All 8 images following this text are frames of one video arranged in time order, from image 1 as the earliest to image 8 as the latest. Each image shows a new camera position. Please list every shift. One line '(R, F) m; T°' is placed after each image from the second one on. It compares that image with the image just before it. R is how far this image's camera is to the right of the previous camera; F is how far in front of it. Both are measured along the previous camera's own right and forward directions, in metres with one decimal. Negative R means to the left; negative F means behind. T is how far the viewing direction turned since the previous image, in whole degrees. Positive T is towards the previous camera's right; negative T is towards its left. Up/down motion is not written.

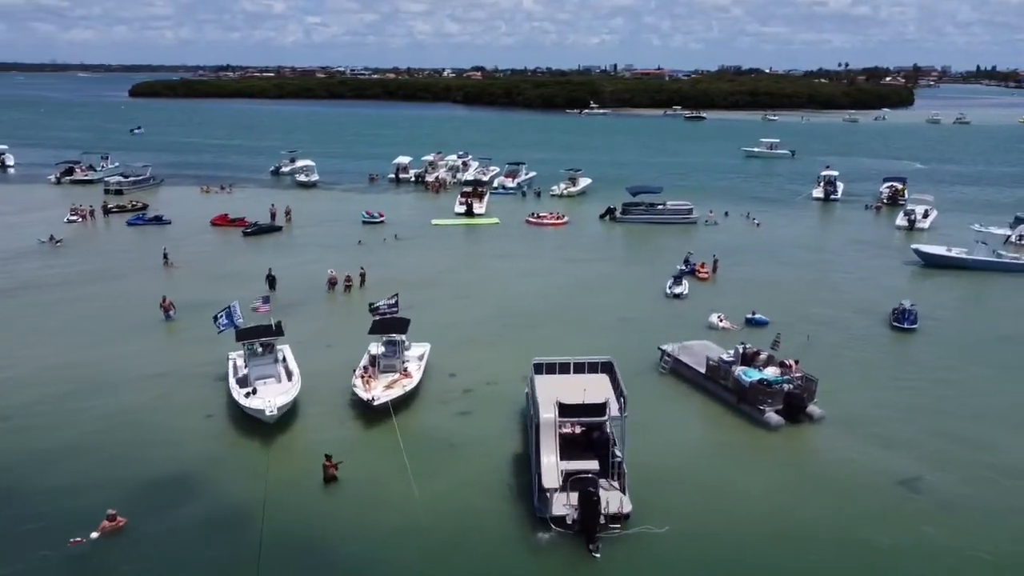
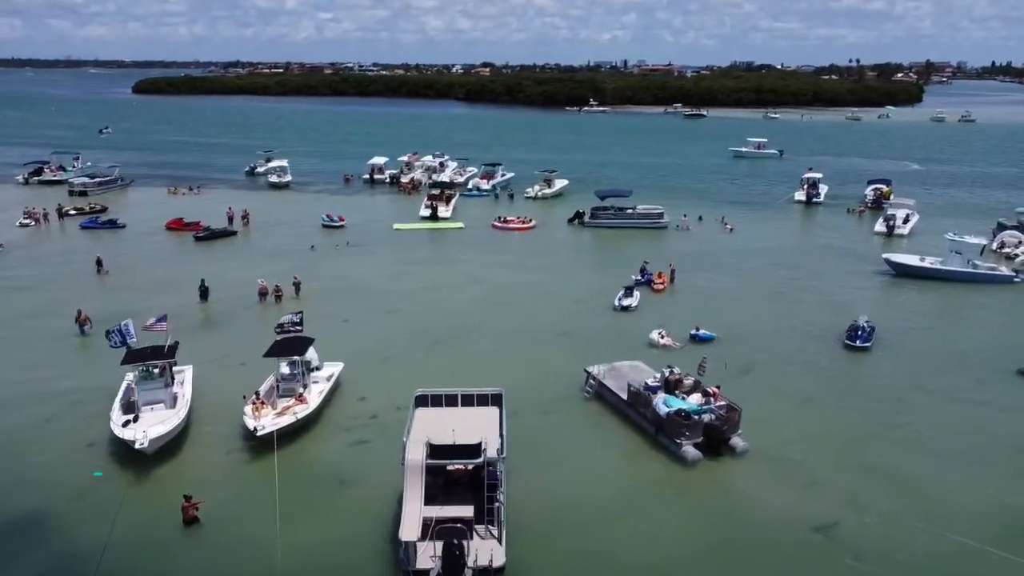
(+2.8, +1.6) m; -1°
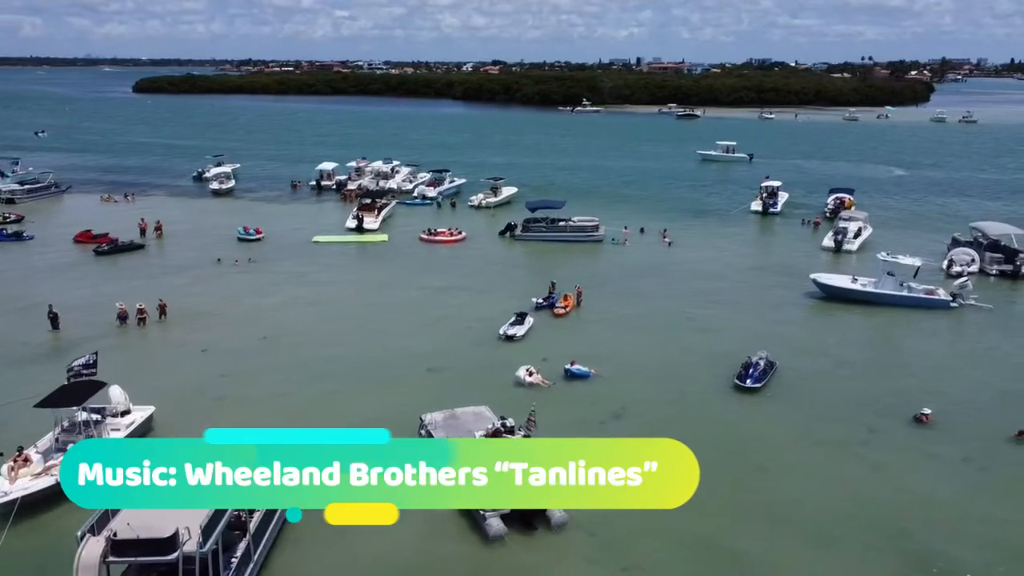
(+5.1, +2.6) m; -1°
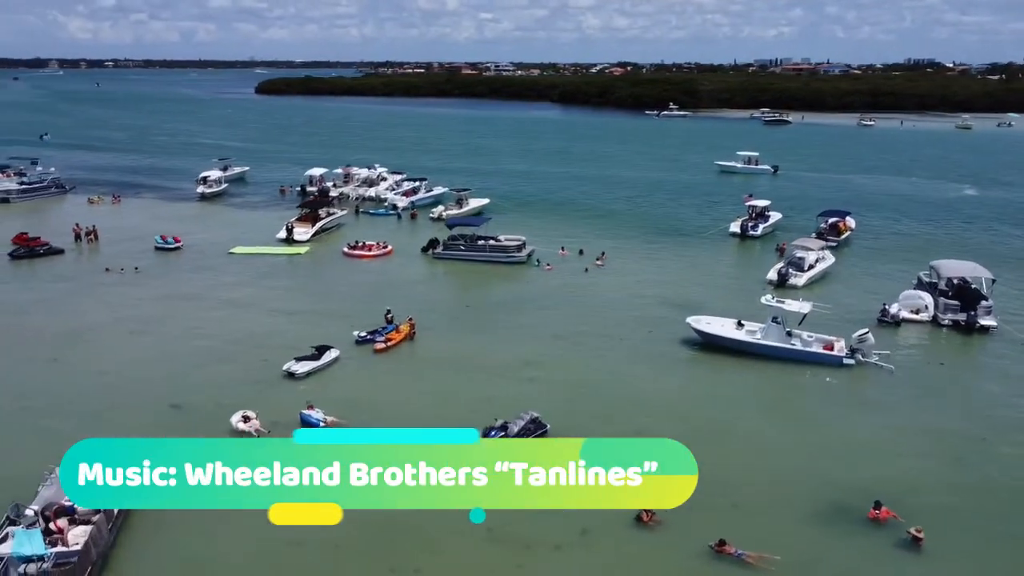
(+11.3, +4.2) m; -9°
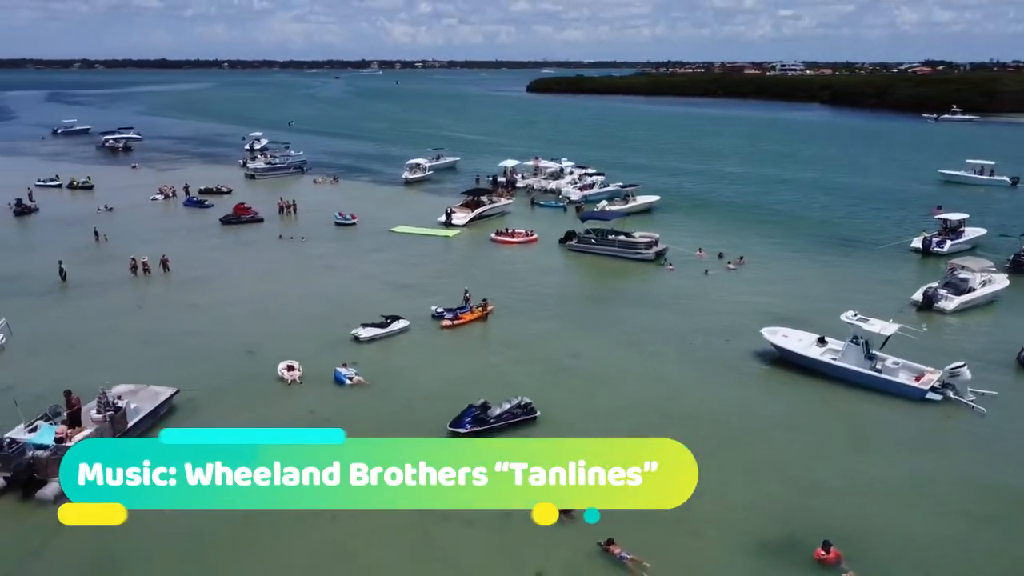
(+7.2, +0.9) m; -19°
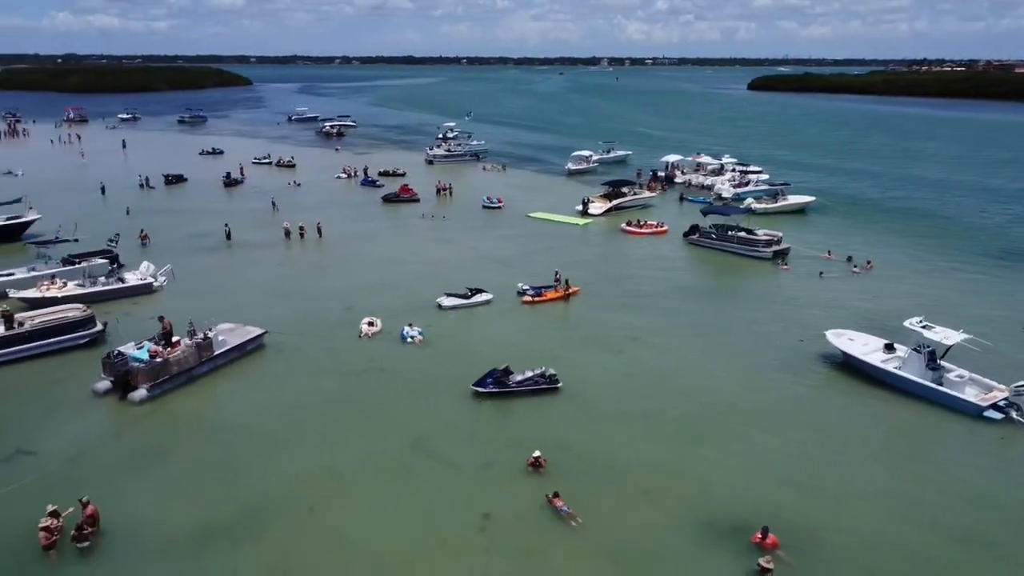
(+5.3, -0.8) m; -15°
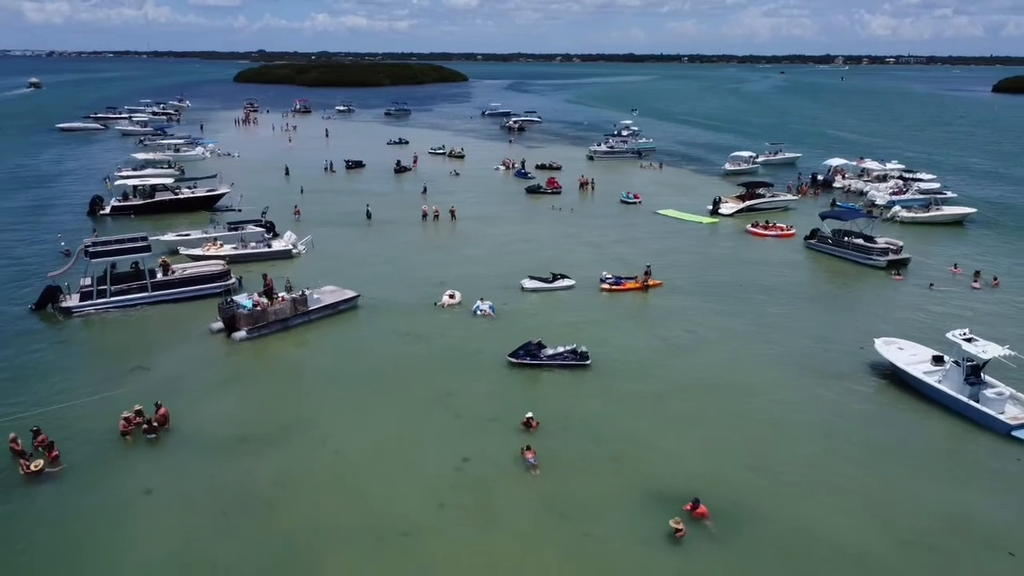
(+5.3, -1.6) m; -15°
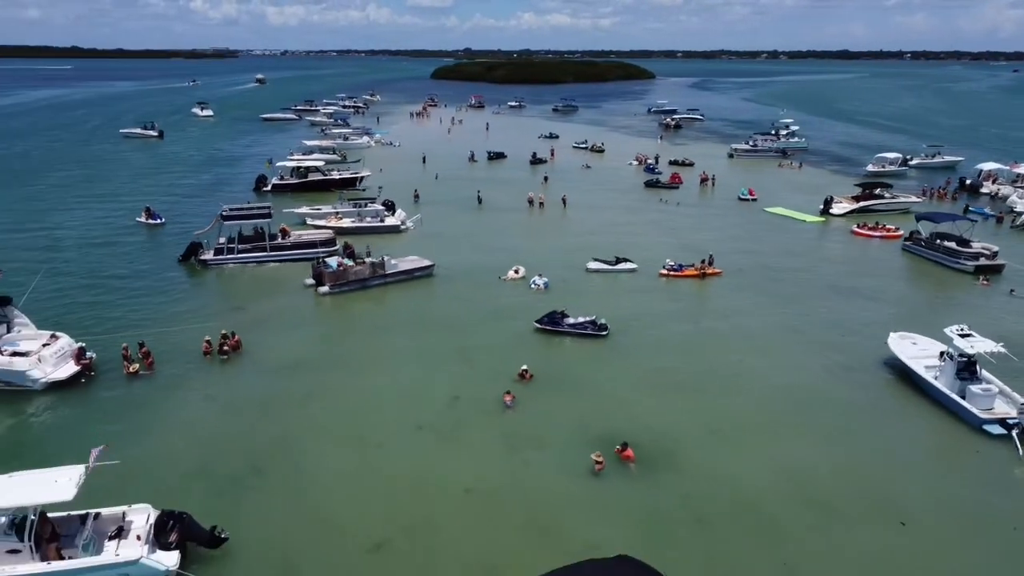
(+5.5, -2.5) m; -13°
